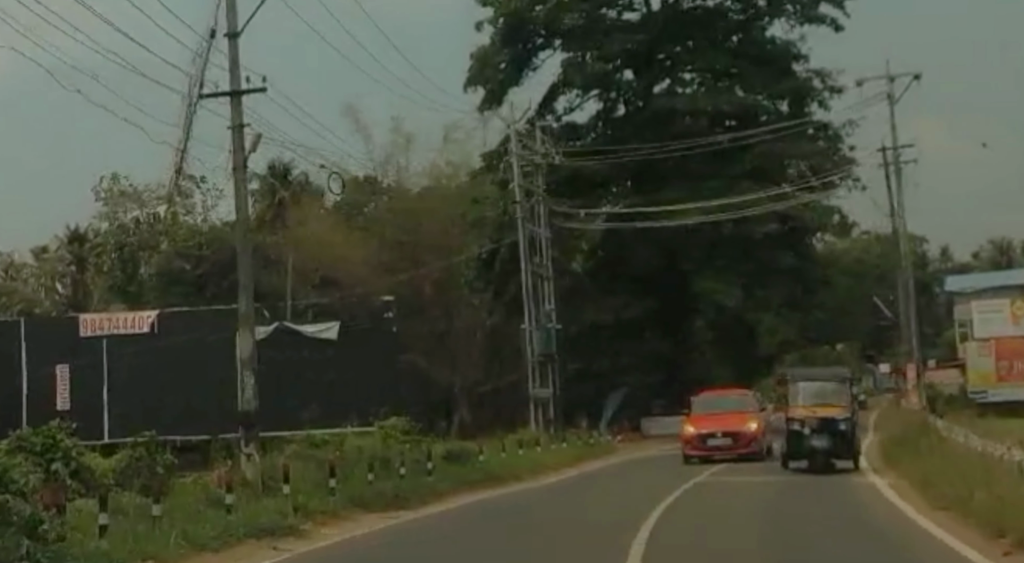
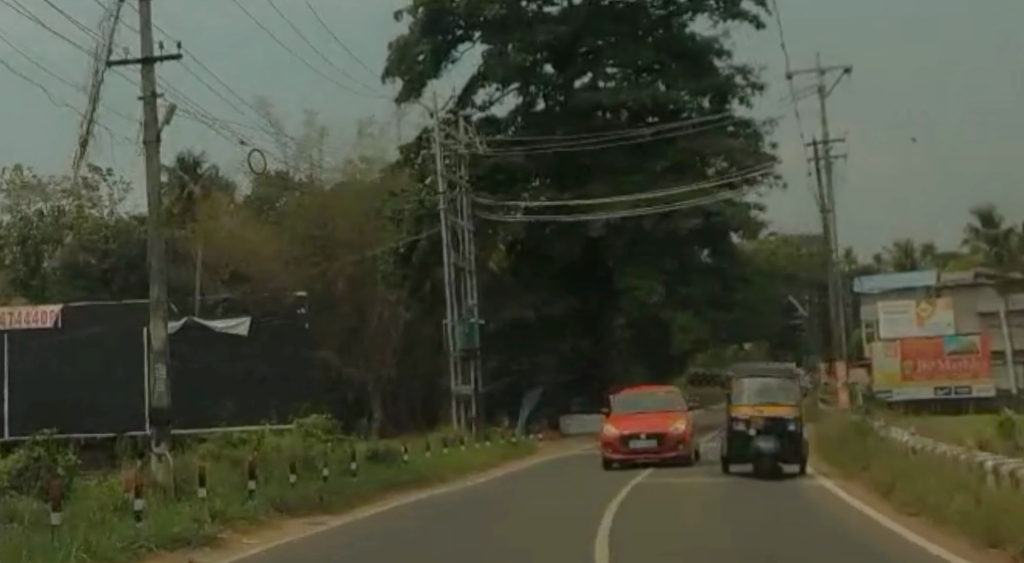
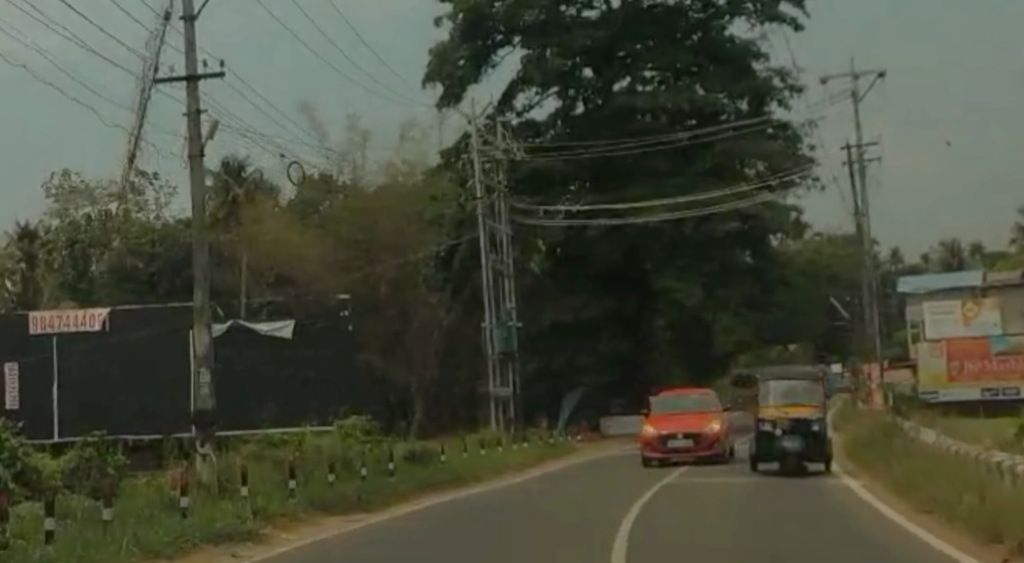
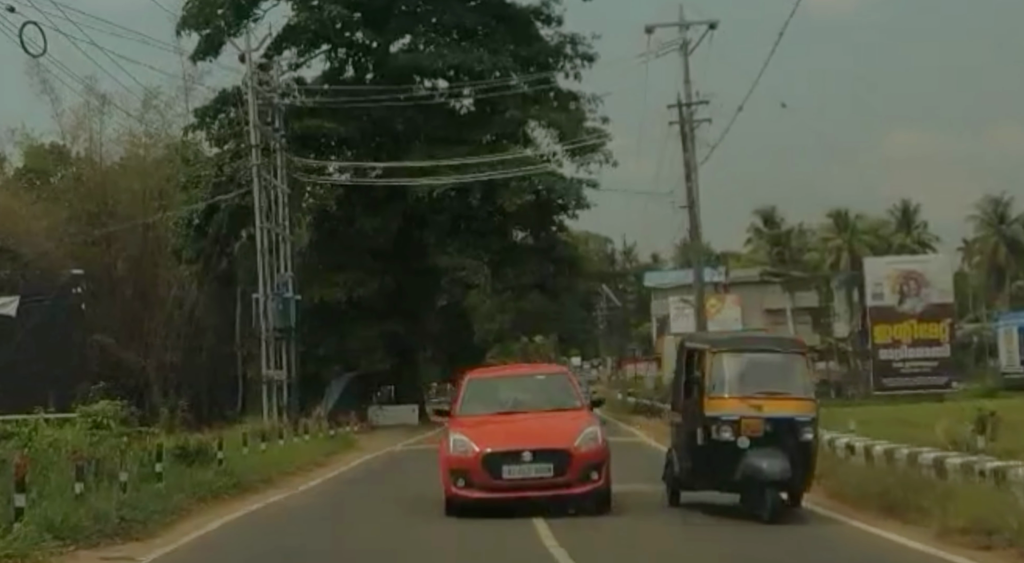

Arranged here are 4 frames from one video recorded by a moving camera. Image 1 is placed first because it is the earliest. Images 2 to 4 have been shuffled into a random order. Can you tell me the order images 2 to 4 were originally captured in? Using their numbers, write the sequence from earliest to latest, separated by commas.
3, 2, 4
